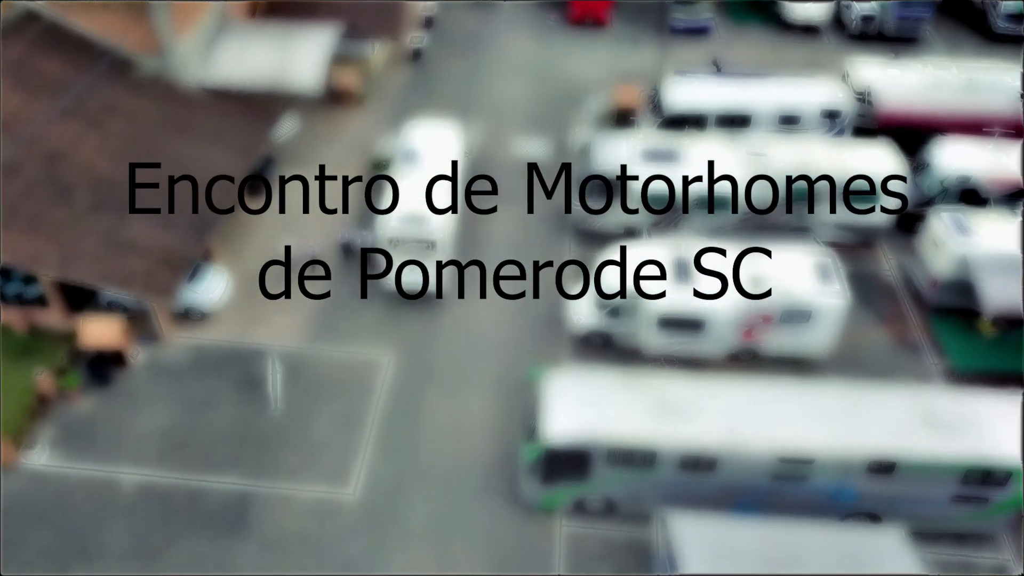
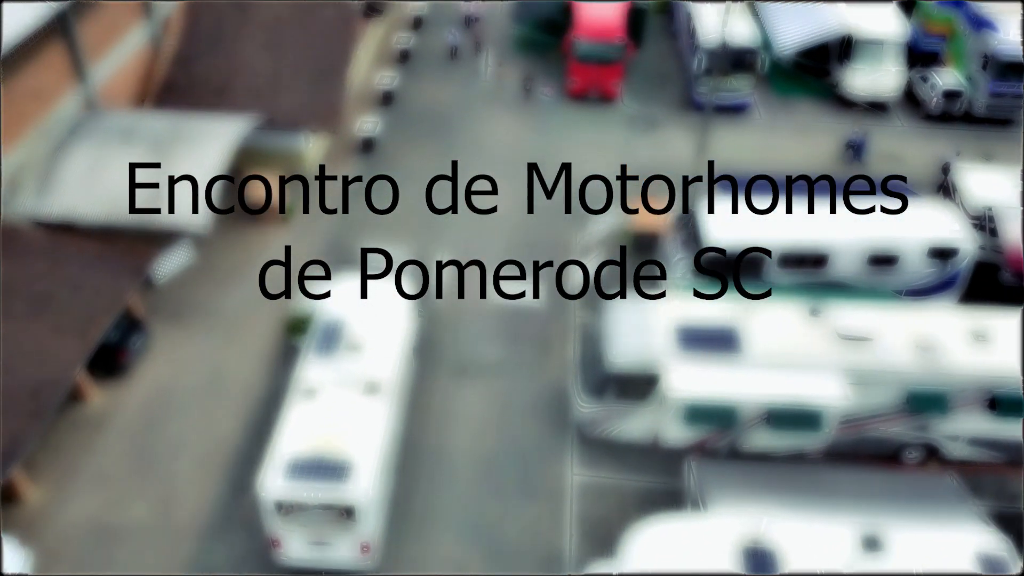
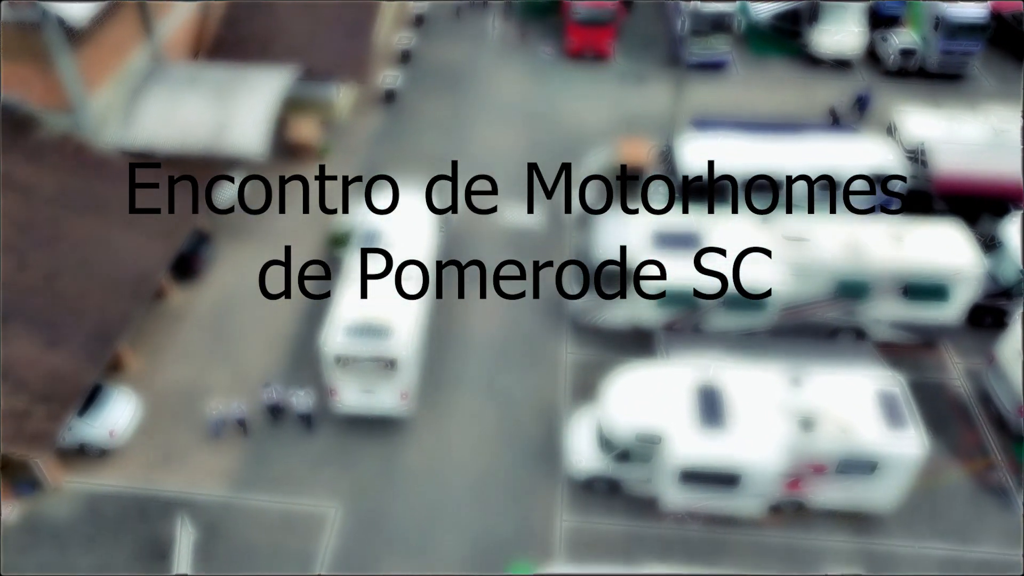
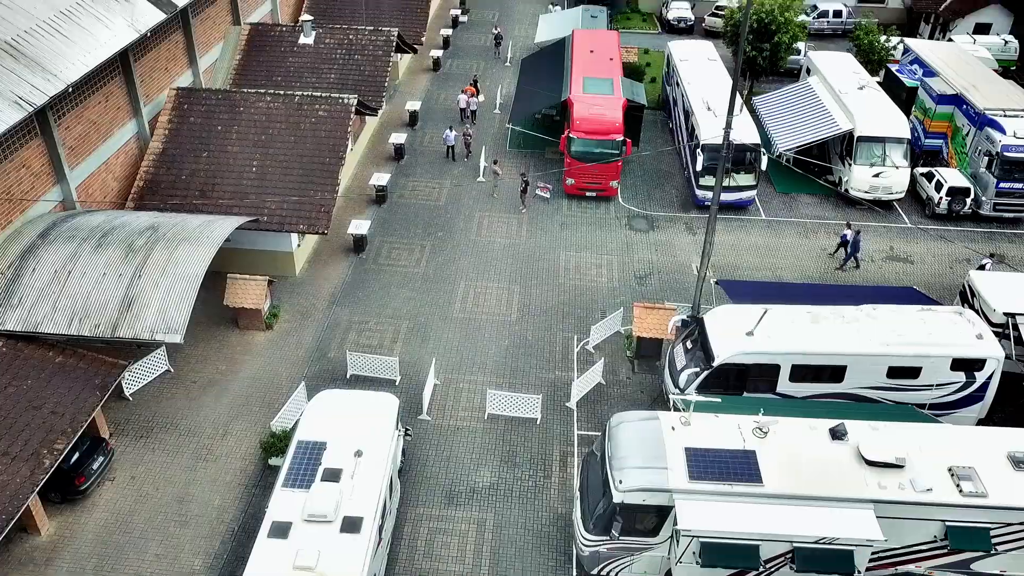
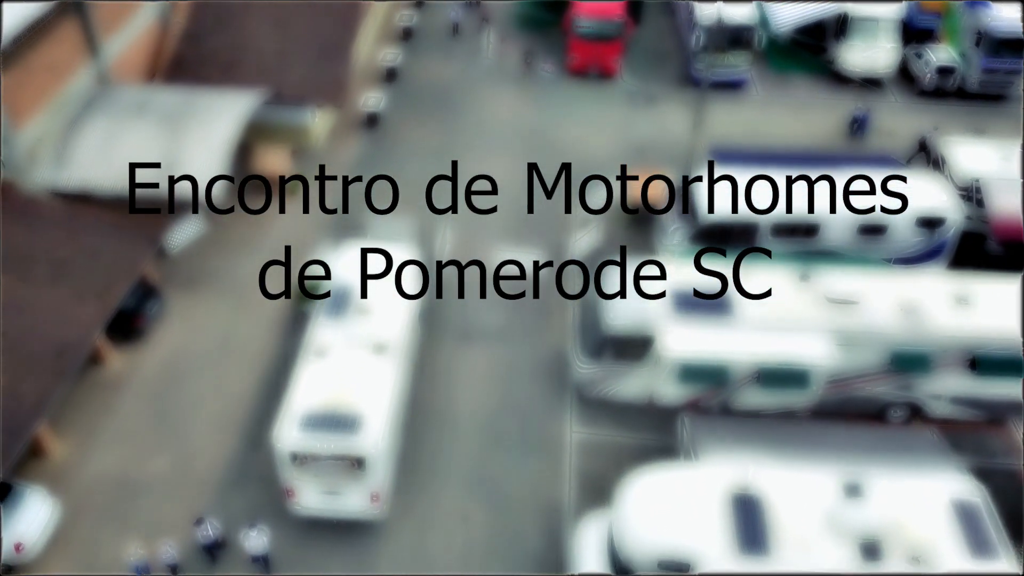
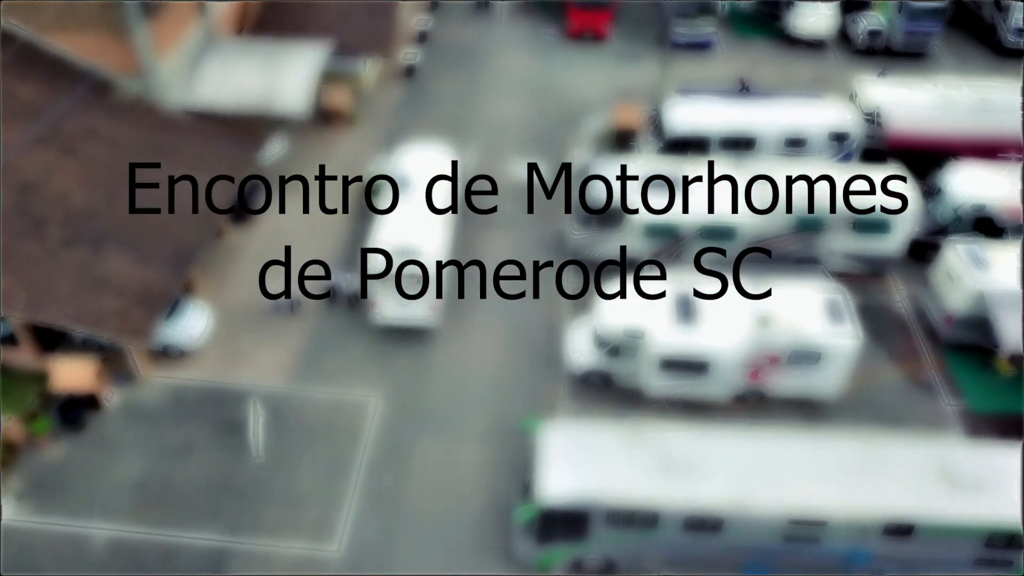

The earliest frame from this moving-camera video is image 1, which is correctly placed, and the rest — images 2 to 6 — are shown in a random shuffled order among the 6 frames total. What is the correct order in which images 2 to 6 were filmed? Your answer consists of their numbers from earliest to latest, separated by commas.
6, 3, 5, 2, 4
